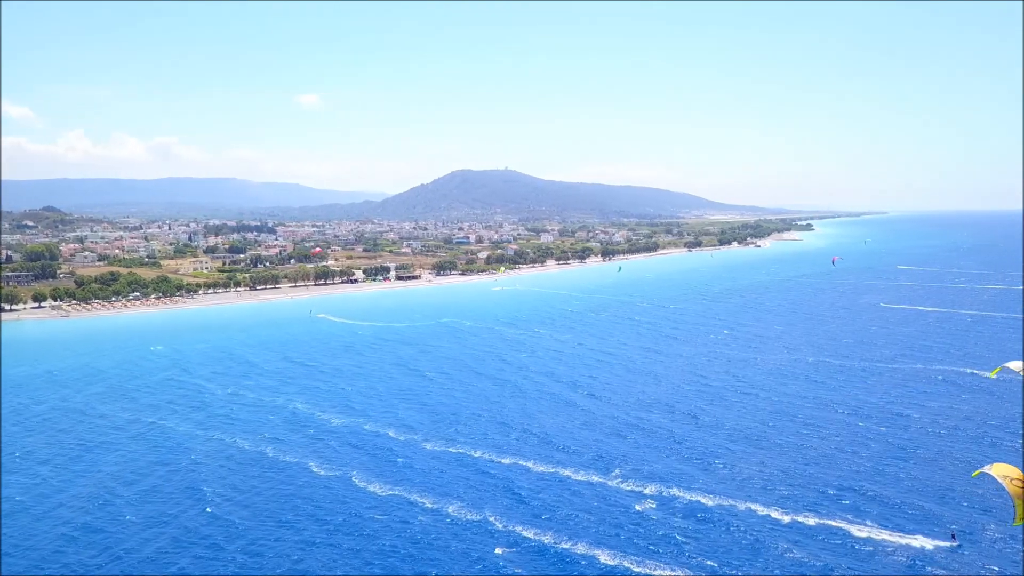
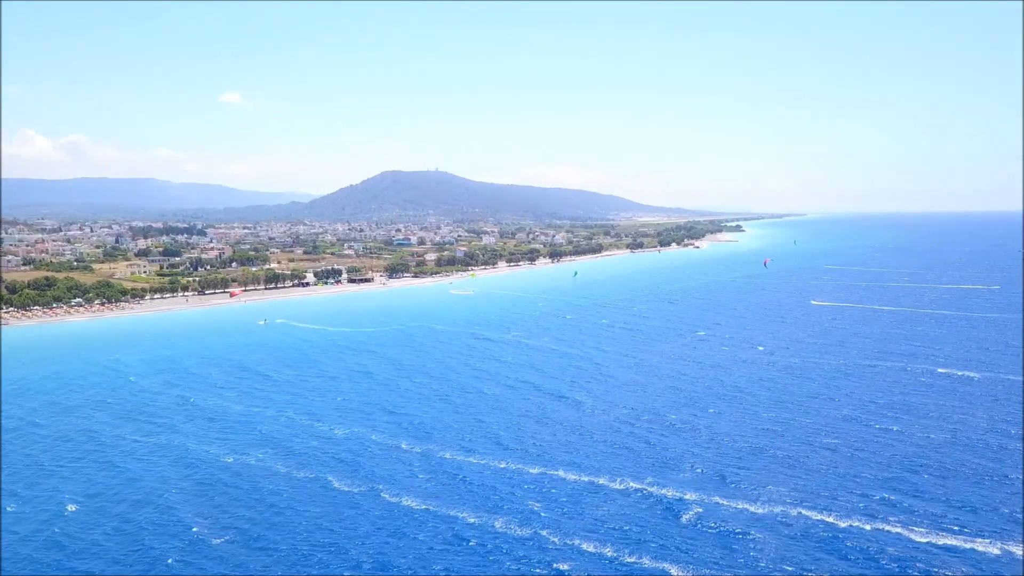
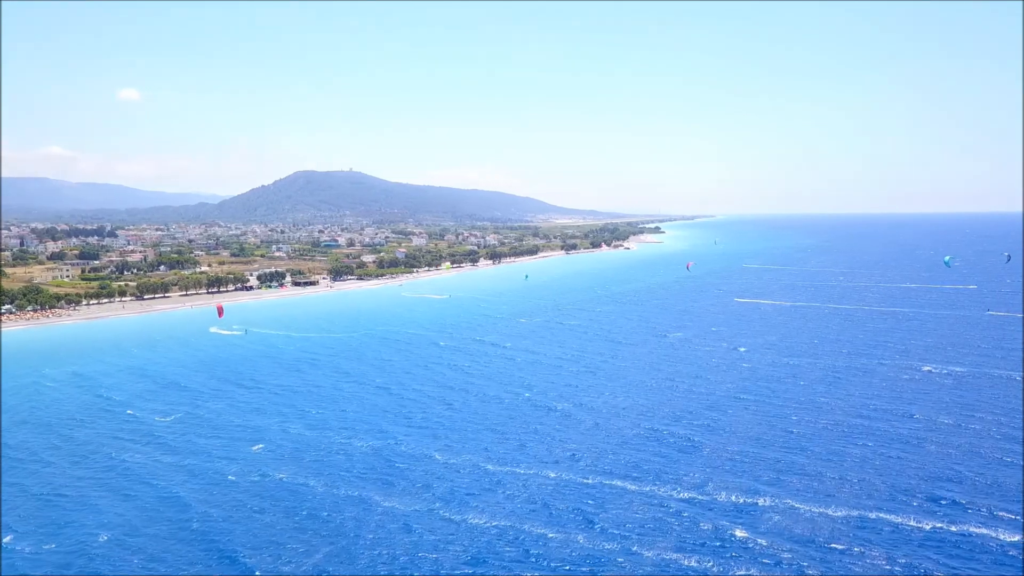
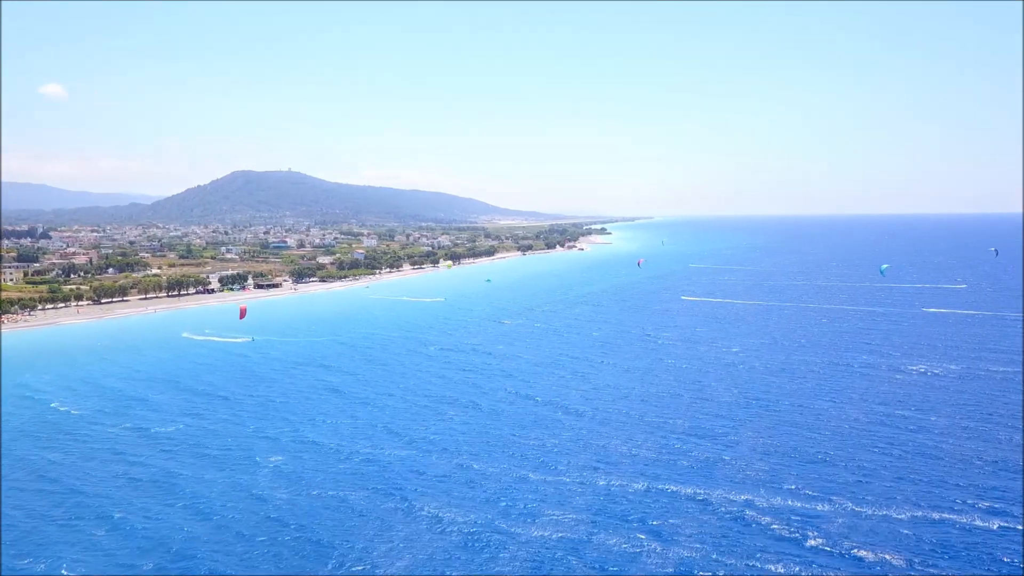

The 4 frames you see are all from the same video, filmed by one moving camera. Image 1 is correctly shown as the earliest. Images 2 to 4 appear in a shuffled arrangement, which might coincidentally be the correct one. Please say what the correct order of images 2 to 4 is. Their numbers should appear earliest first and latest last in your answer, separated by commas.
2, 3, 4
